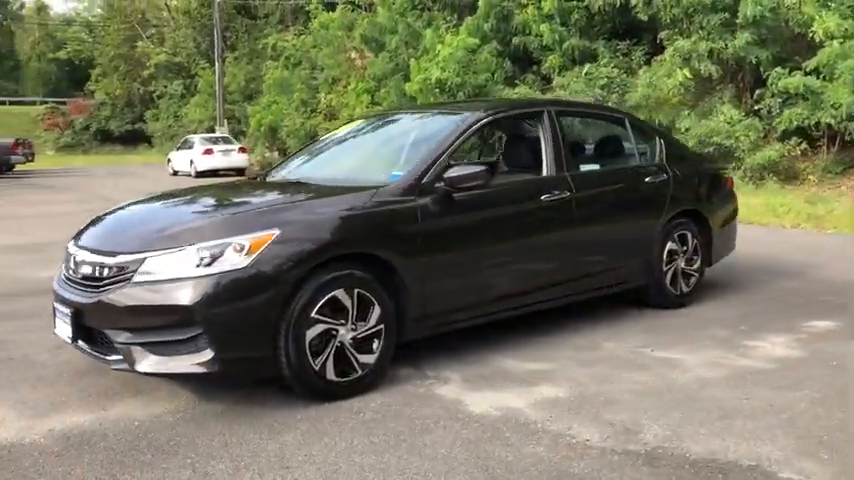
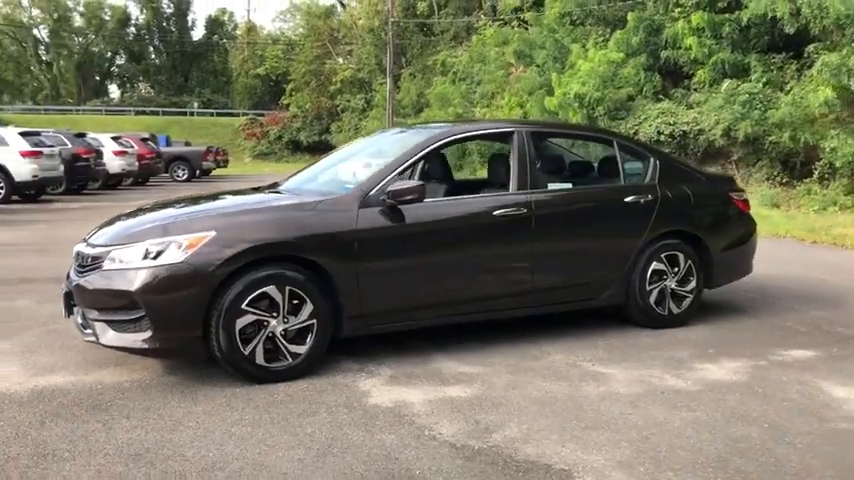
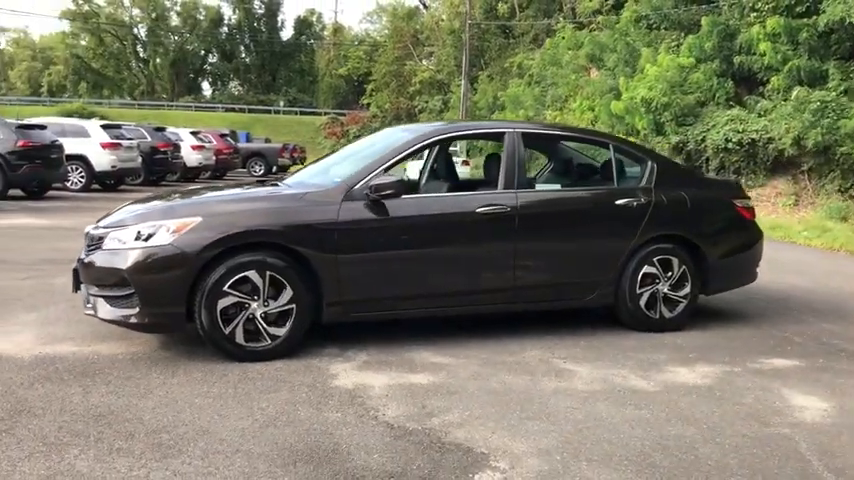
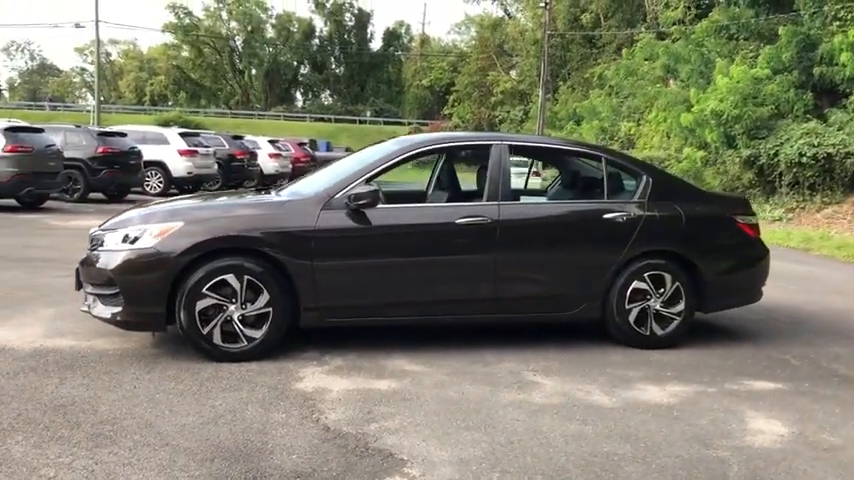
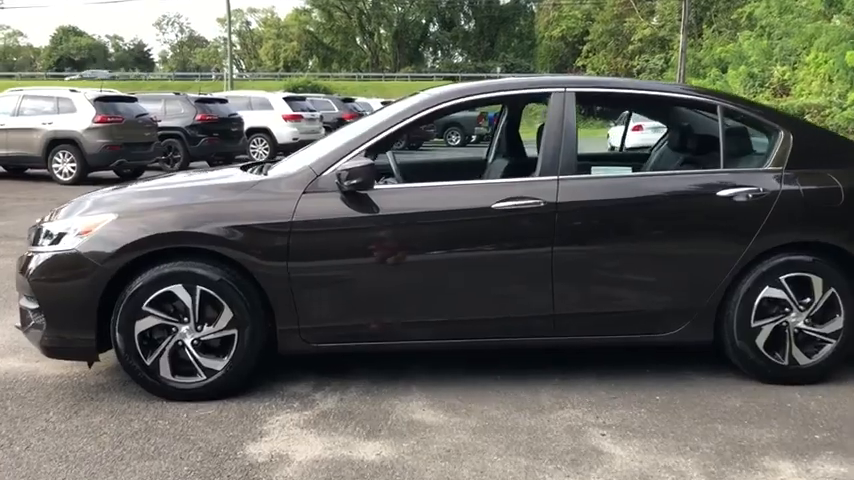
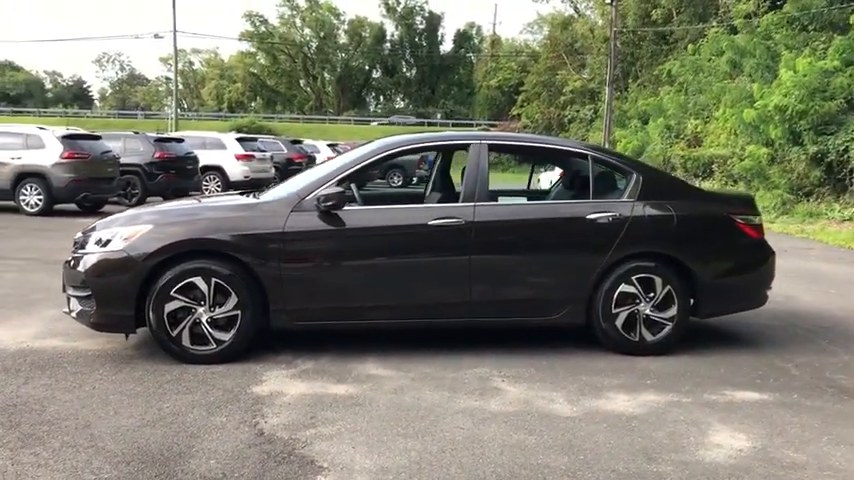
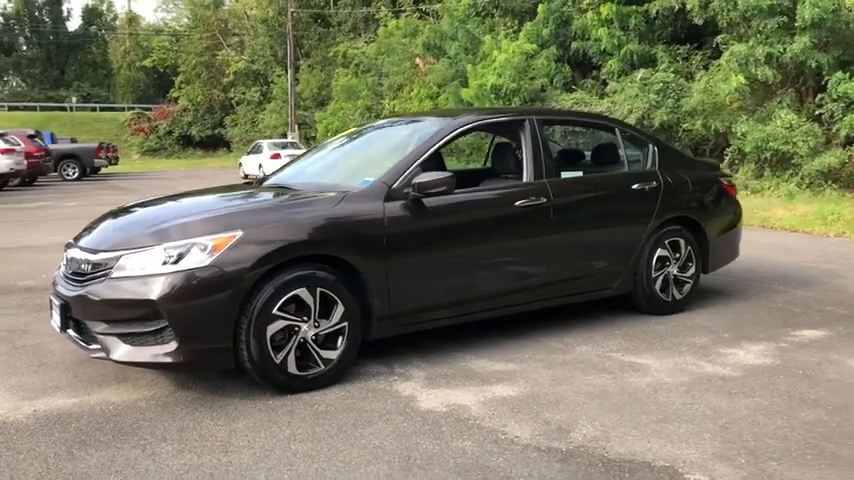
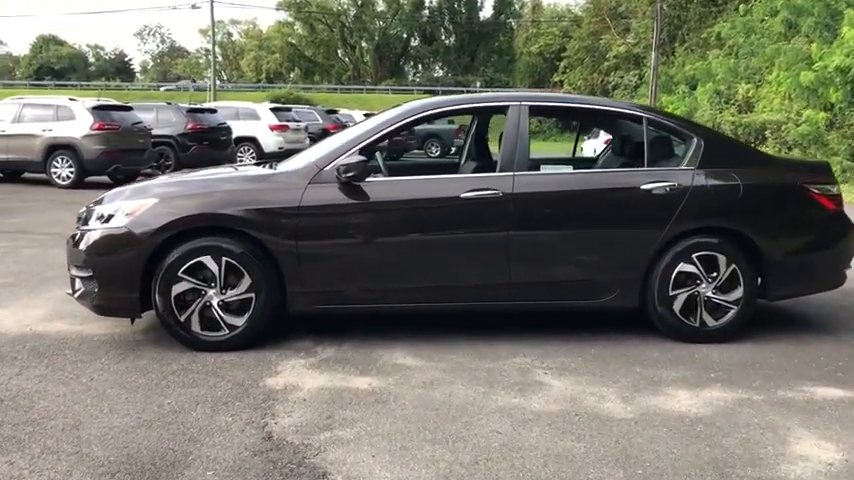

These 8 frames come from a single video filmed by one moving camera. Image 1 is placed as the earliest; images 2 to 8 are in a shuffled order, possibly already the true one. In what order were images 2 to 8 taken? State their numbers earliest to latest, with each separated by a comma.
7, 2, 3, 4, 6, 8, 5
